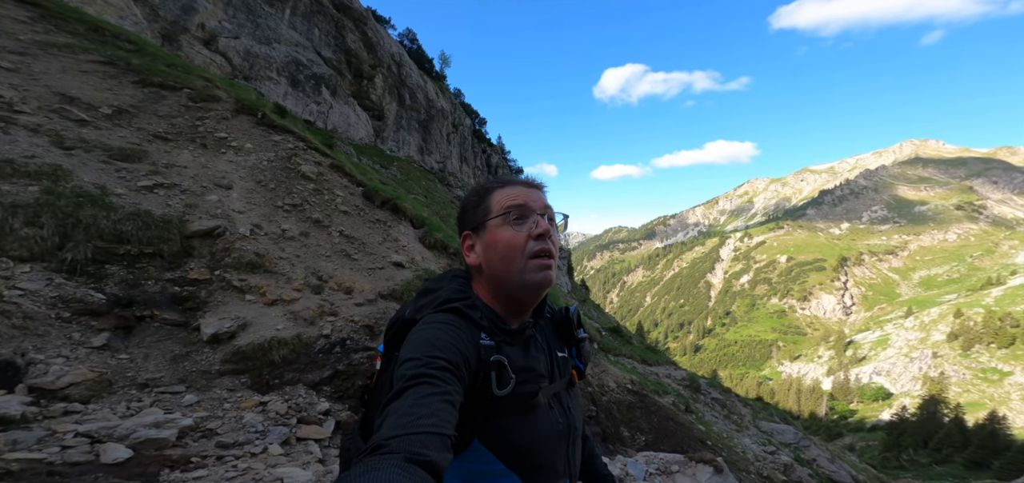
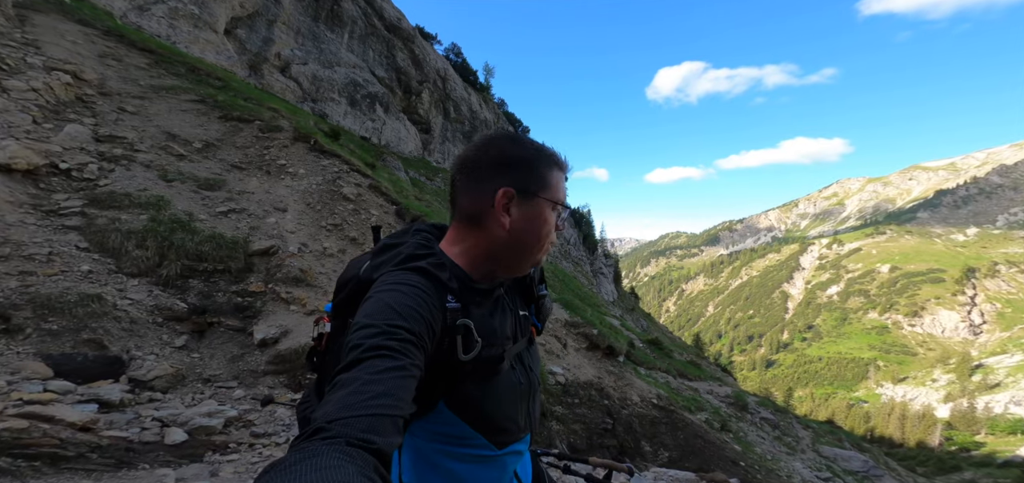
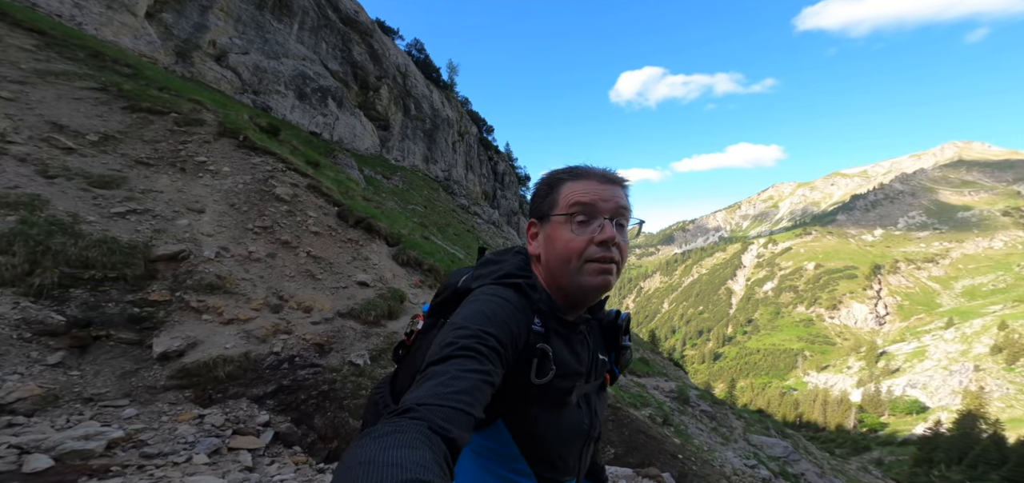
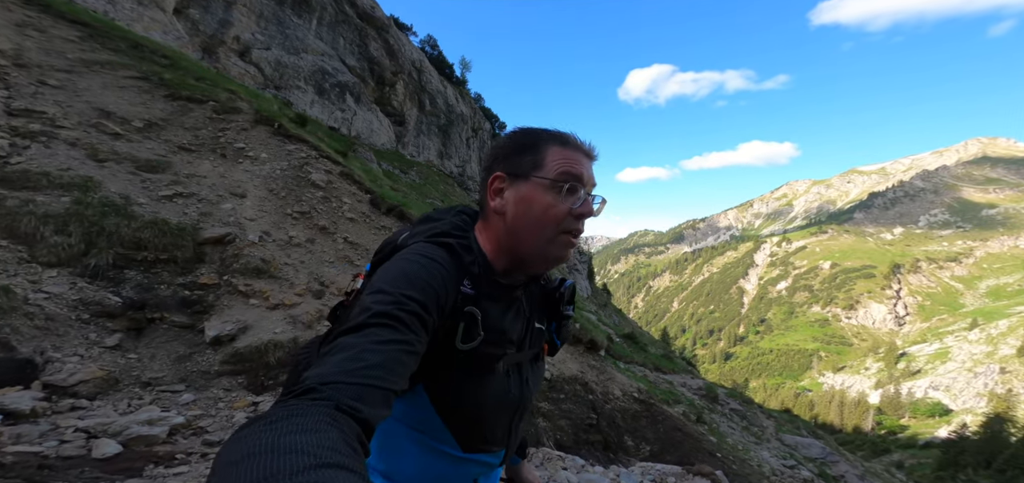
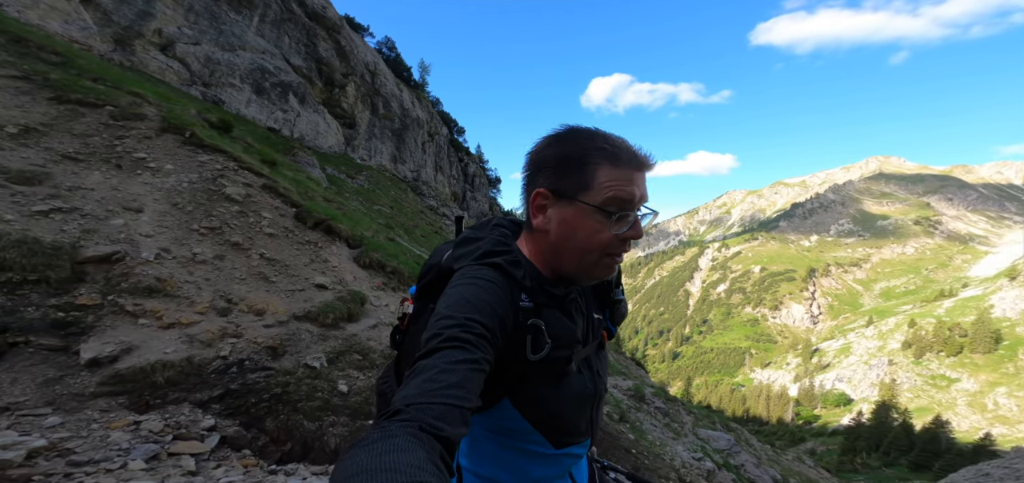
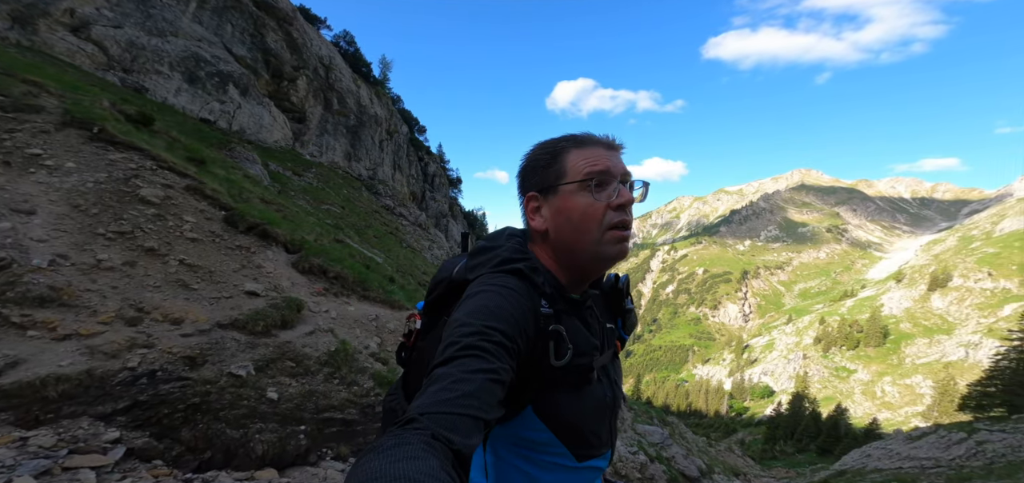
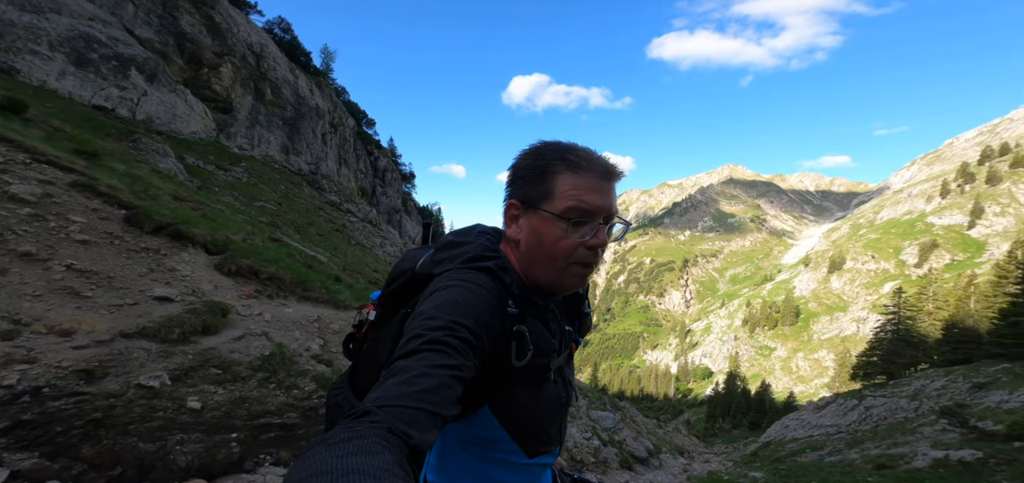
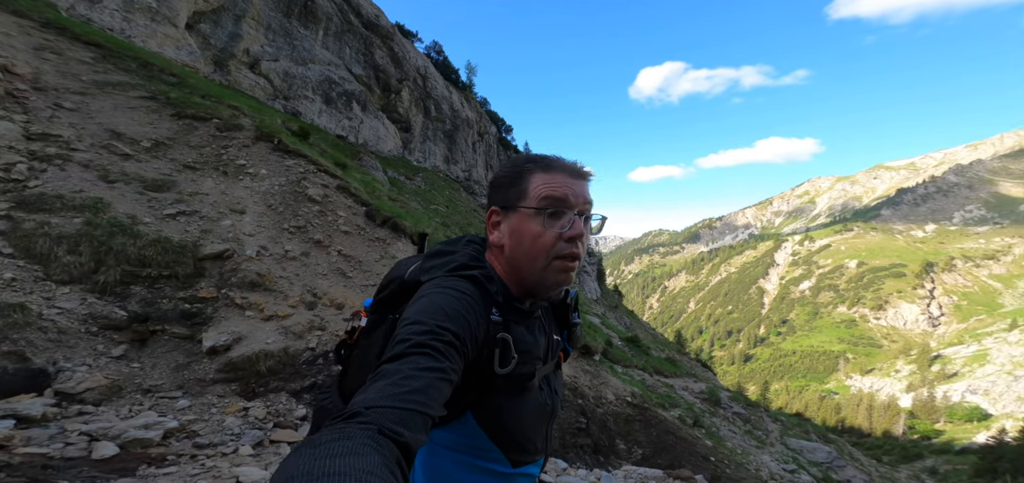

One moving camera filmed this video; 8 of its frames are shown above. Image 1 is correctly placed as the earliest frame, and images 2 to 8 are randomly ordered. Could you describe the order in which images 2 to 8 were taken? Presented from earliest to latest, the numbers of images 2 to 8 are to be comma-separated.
4, 2, 8, 3, 5, 6, 7
